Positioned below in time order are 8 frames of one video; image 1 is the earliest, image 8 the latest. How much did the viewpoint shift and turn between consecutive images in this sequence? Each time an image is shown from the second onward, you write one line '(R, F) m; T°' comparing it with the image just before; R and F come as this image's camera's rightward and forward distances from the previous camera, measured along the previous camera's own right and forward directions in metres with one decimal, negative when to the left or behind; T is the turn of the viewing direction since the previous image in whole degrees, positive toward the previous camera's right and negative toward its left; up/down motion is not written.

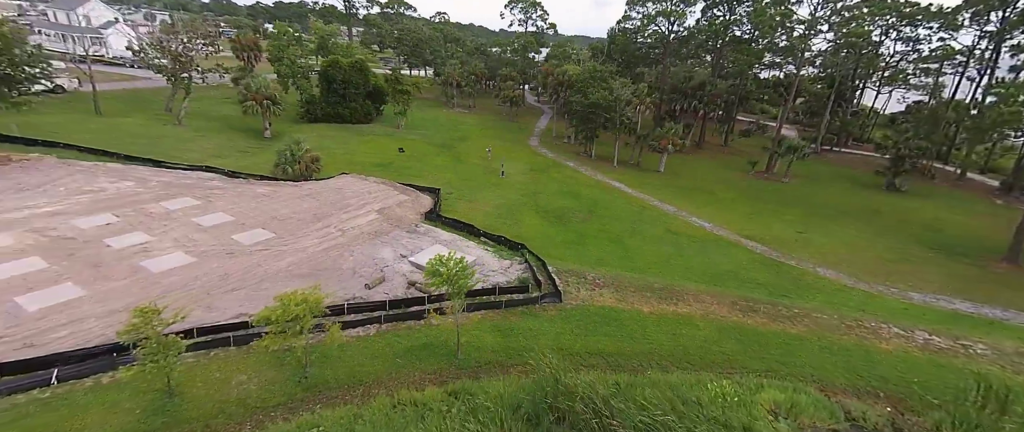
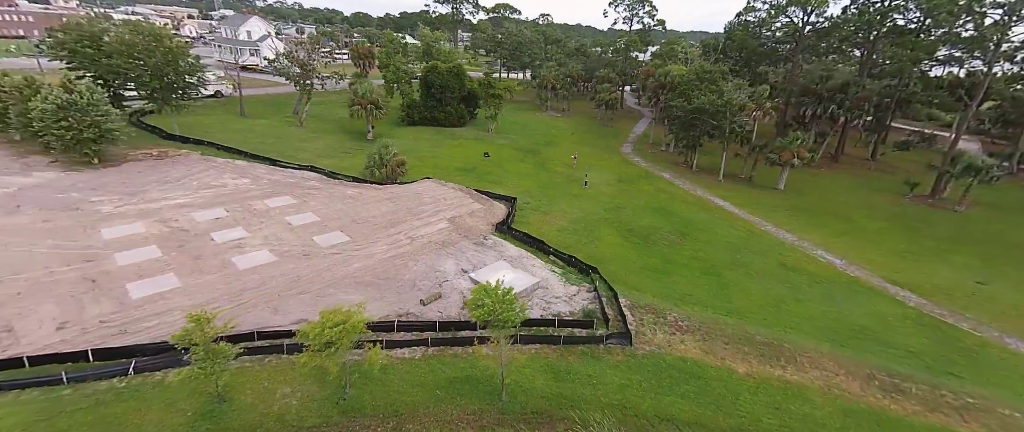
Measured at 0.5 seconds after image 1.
(+0.7, +1.5) m; -13°
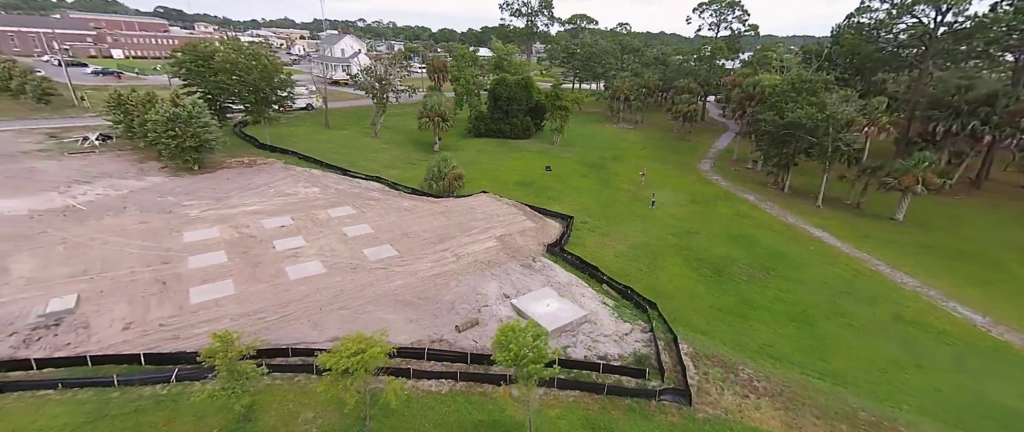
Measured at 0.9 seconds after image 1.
(+0.6, +1.1) m; -10°
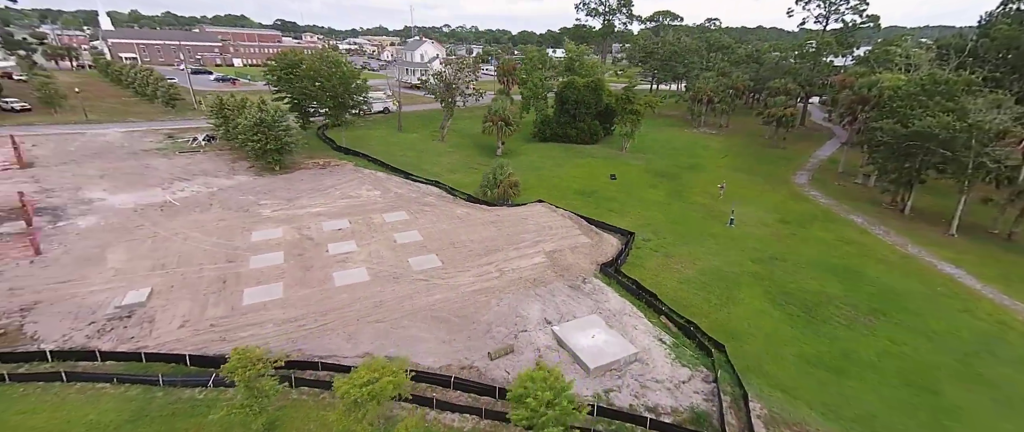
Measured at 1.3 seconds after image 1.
(+0.7, +1.1) m; -10°
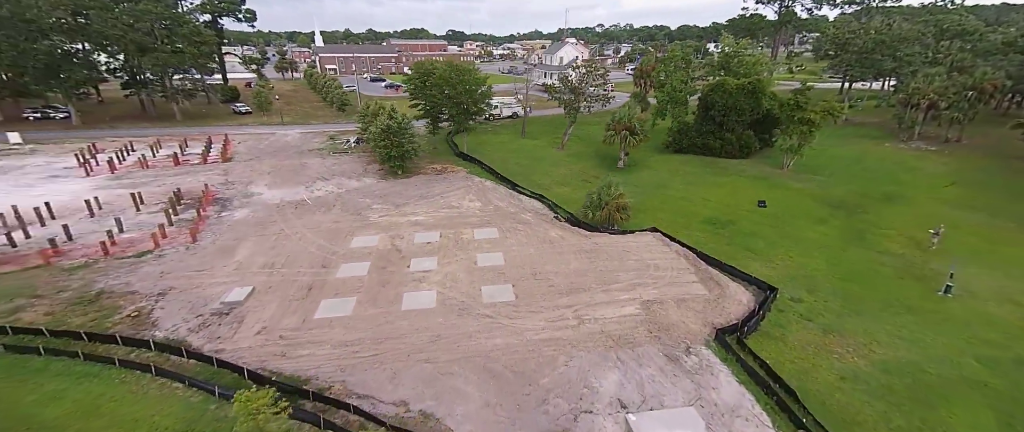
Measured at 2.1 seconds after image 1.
(+1.4, +2.4) m; -19°
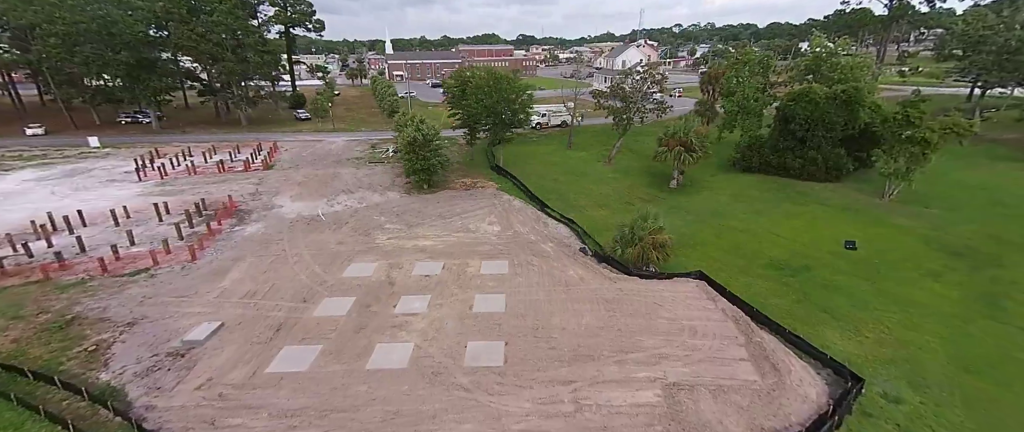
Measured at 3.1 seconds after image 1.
(+1.9, +2.7) m; -9°
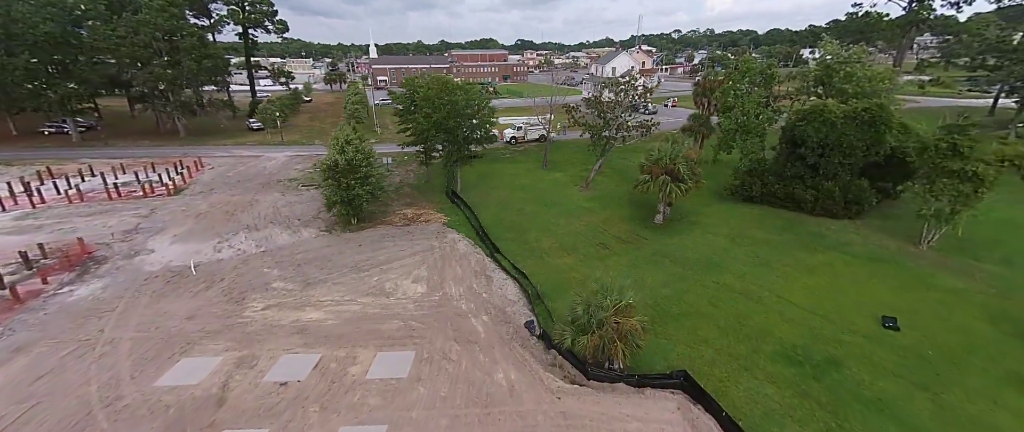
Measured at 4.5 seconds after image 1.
(+2.9, +5.1) m; 0°
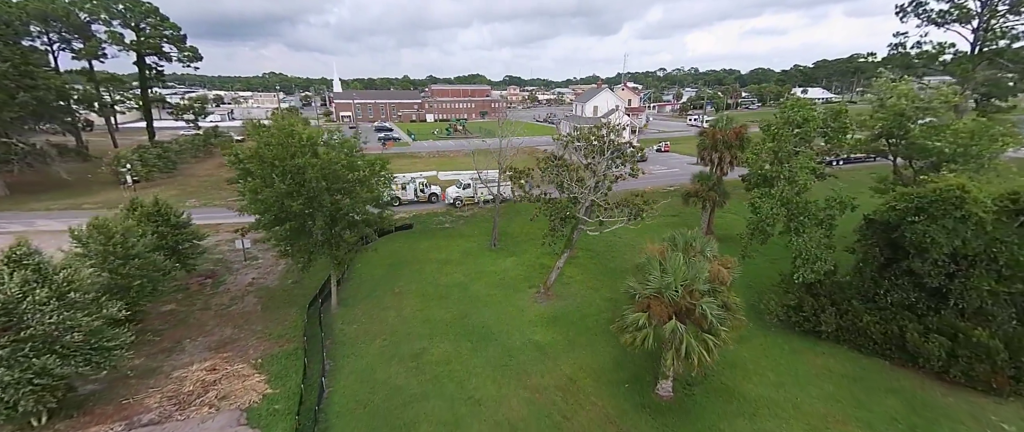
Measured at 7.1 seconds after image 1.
(+3.7, +10.8) m; +1°
